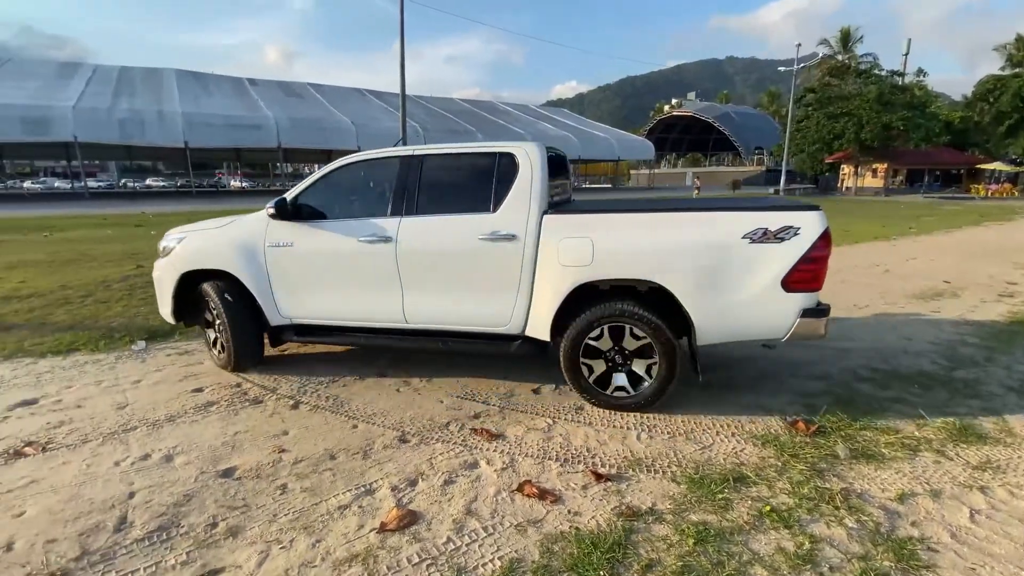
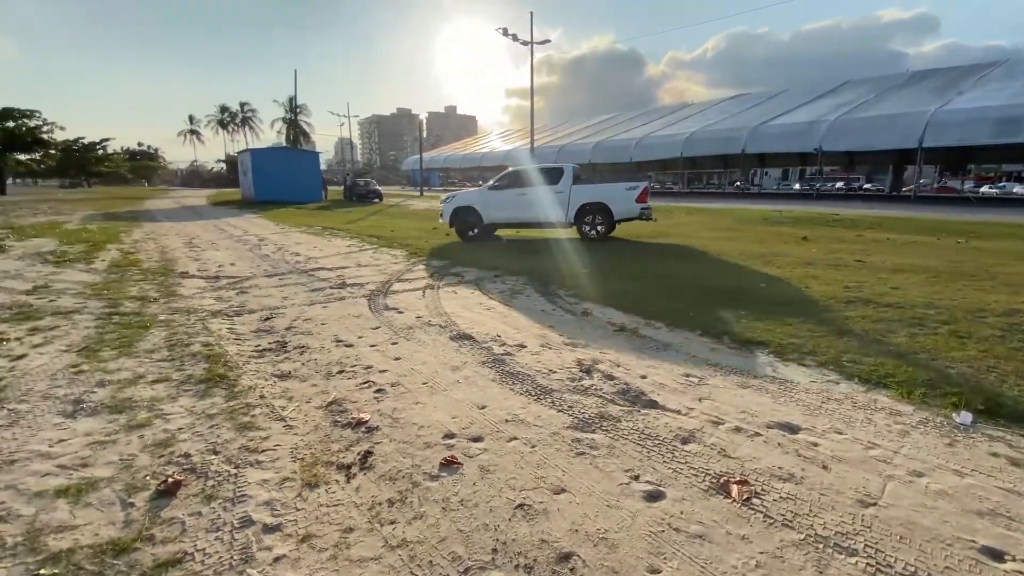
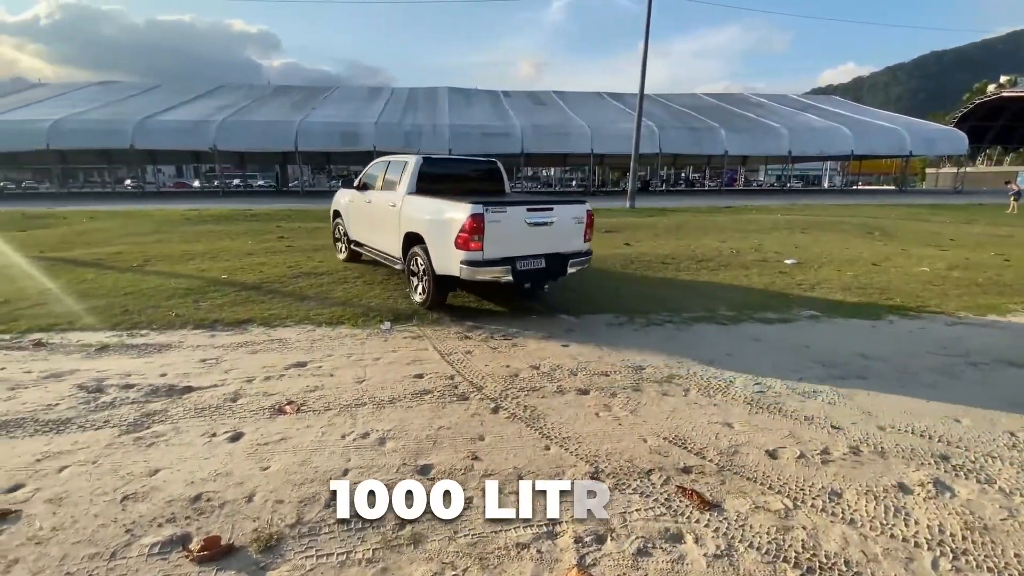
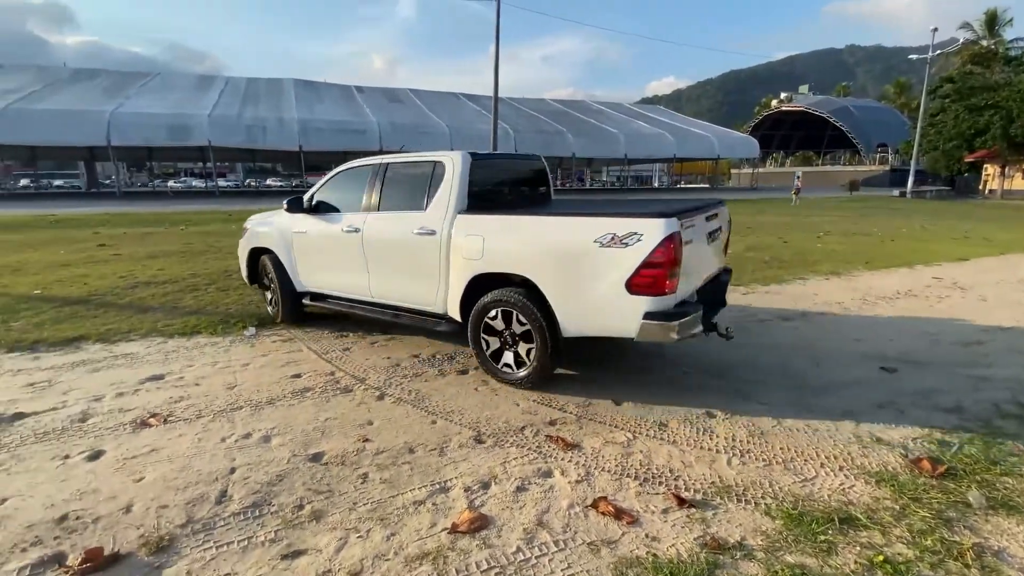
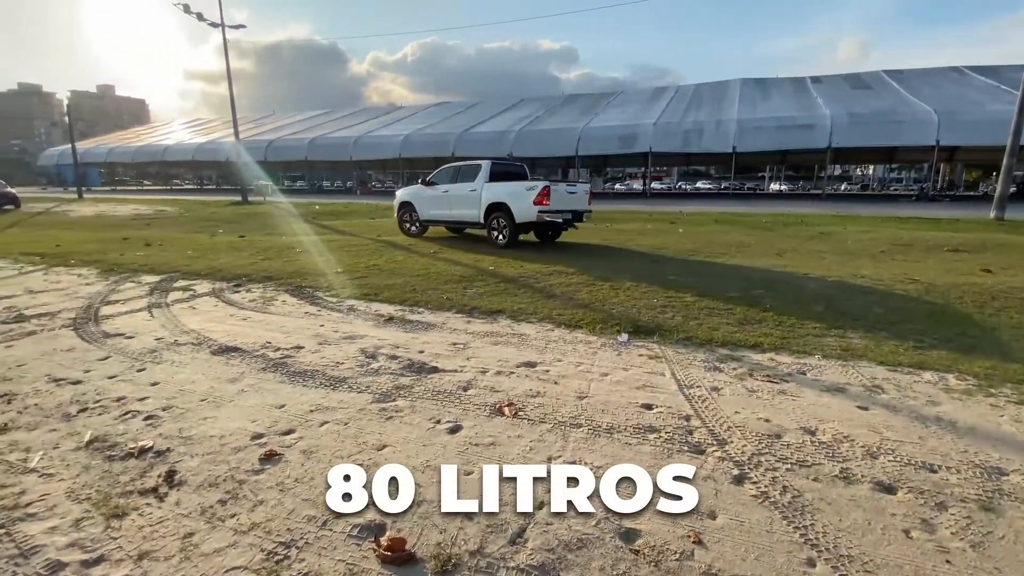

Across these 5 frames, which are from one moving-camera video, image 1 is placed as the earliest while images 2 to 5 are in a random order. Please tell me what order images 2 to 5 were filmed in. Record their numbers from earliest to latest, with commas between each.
4, 3, 5, 2
